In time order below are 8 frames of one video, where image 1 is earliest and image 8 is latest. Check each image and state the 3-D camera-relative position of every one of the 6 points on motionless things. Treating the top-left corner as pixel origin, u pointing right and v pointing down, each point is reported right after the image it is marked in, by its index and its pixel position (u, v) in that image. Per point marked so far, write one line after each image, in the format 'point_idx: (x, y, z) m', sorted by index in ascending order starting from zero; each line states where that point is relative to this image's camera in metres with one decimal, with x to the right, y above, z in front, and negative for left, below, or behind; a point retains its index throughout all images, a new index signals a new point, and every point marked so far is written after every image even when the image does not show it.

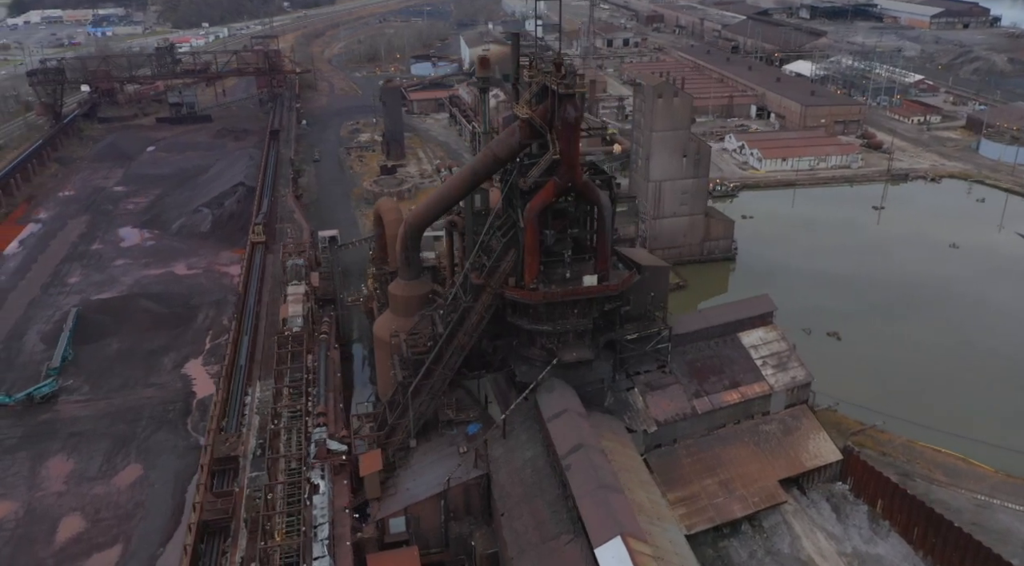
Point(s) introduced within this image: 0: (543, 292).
0: (+0.8, -0.2, +19.6) m
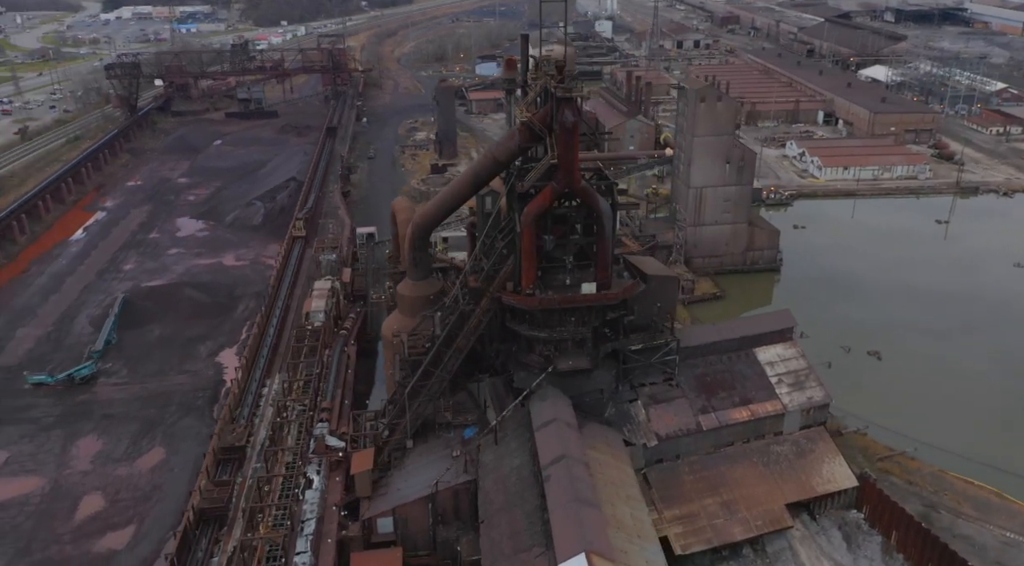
0: (+0.7, -0.3, +19.3) m
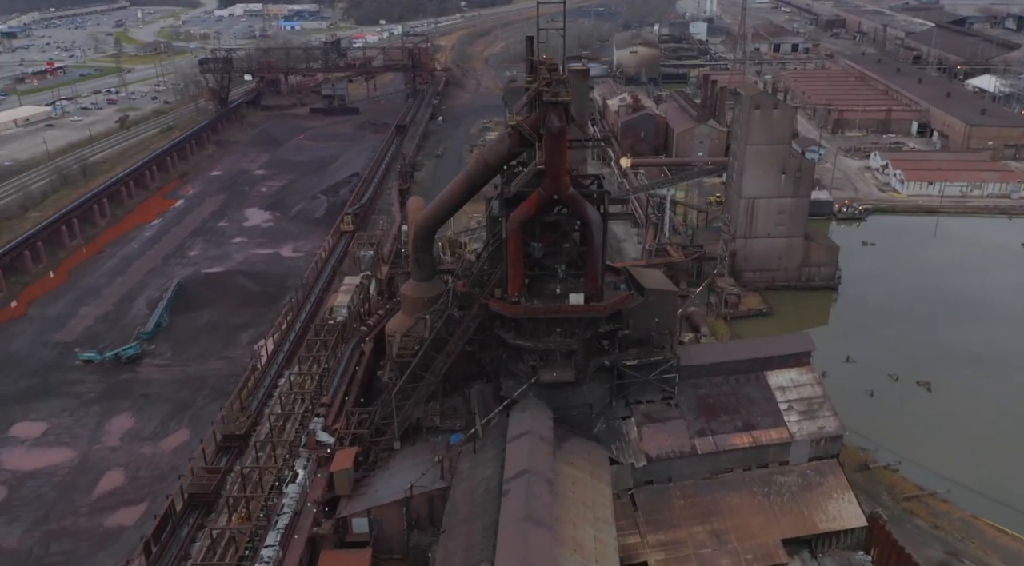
0: (+0.3, -0.5, +18.8) m
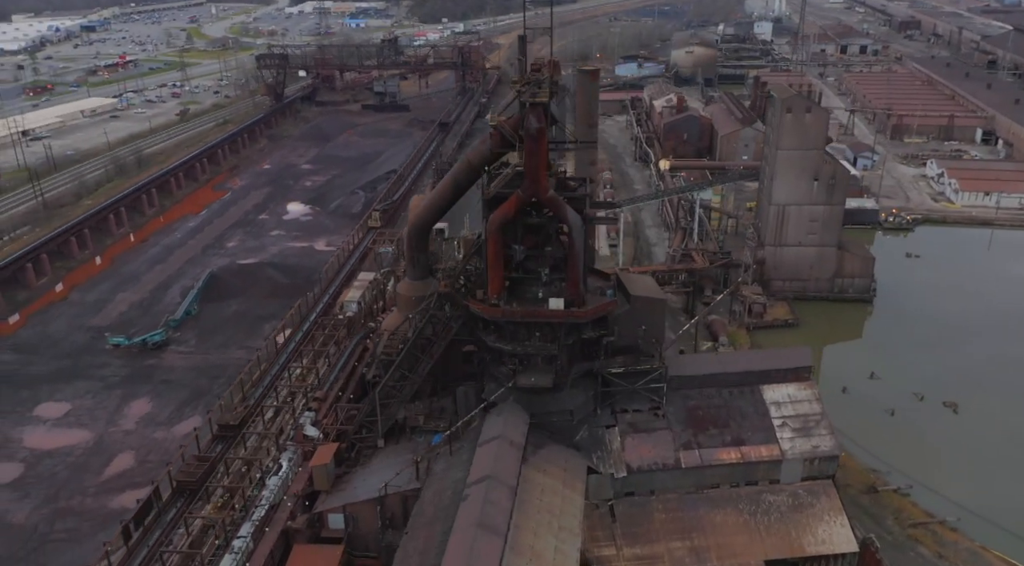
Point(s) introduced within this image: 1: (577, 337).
0: (-0.2, -0.6, +18.6) m
1: (+1.6, -1.3, +19.5) m
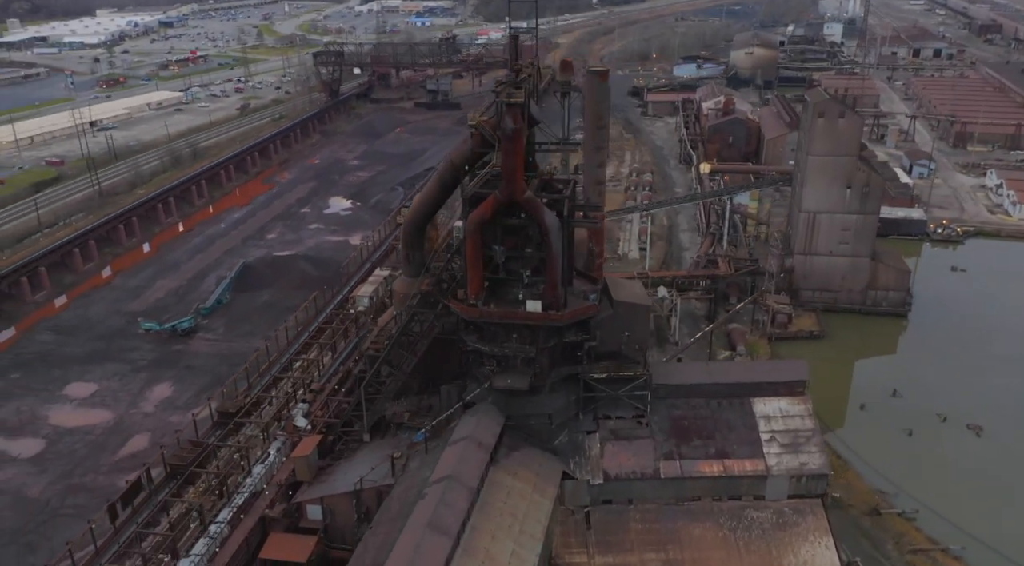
0: (-0.7, -0.6, +18.5) m
1: (+1.1, -1.4, +19.3) m
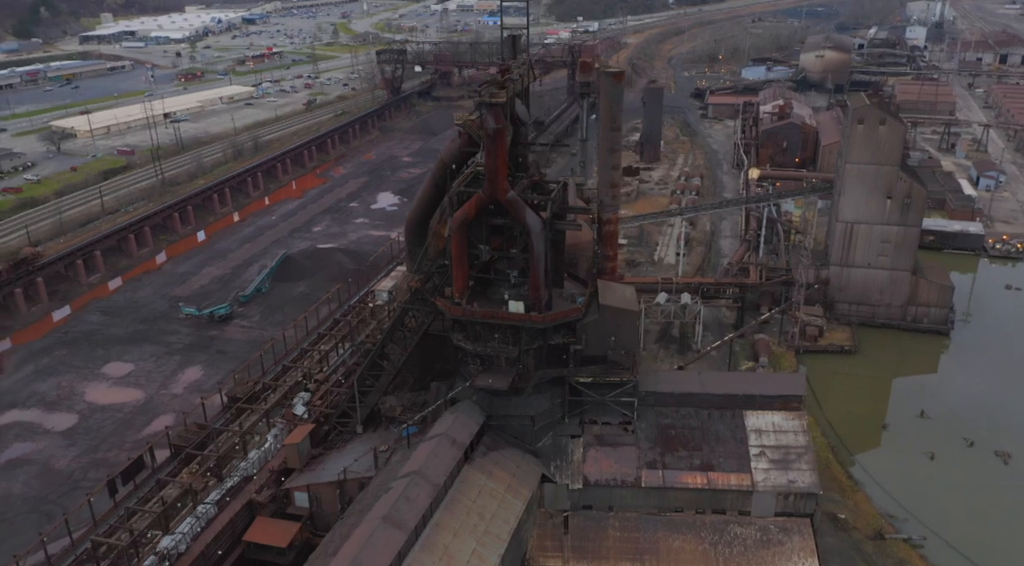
0: (-1.1, -0.6, +18.6) m
1: (+0.7, -1.4, +19.2) m
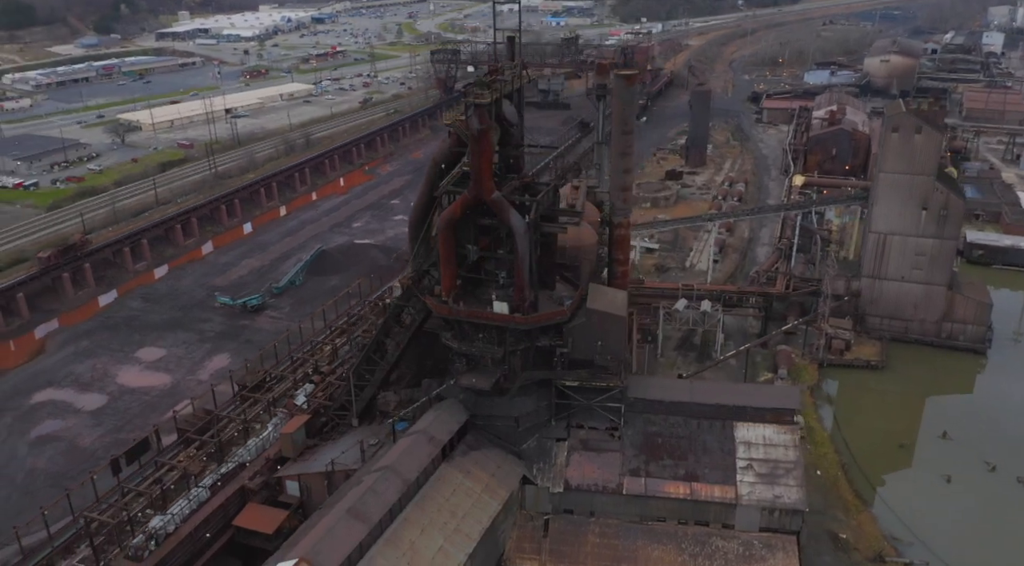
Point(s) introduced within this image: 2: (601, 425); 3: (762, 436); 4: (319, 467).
0: (-1.4, -0.5, +18.7) m
1: (+0.4, -1.5, +19.2) m
2: (+2.2, -3.5, +19.8) m
3: (+6.0, -3.6, +19.2) m
4: (-4.8, -4.6, +20.1) m
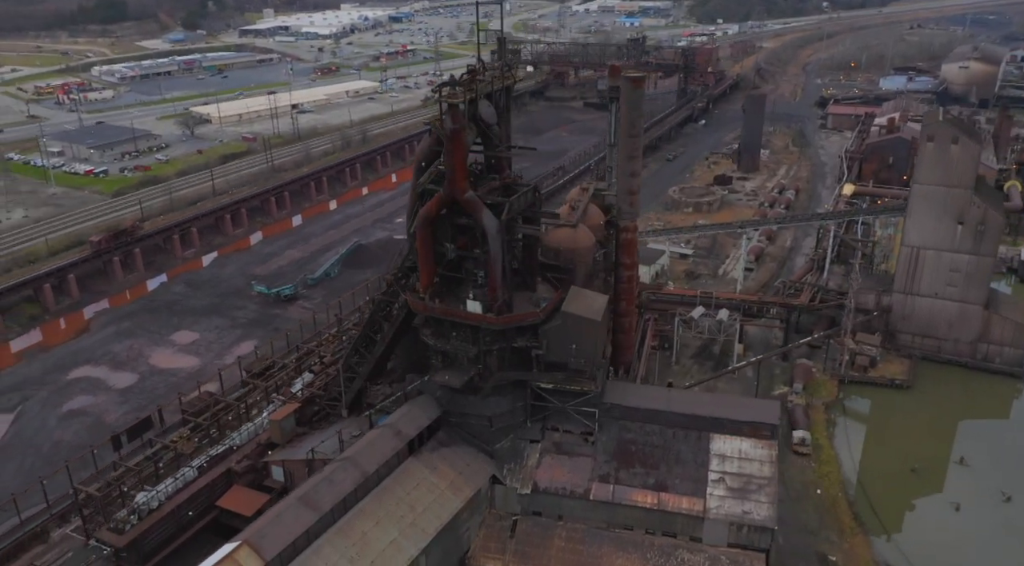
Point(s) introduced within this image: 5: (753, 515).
0: (-2.0, -0.5, +19.0) m
1: (-0.2, -1.5, +19.2) m
2: (+1.6, -3.6, +19.7) m
3: (+5.3, -3.9, +18.8) m
4: (-5.4, -4.4, +20.6) m
5: (+5.3, -5.1, +17.7) m
